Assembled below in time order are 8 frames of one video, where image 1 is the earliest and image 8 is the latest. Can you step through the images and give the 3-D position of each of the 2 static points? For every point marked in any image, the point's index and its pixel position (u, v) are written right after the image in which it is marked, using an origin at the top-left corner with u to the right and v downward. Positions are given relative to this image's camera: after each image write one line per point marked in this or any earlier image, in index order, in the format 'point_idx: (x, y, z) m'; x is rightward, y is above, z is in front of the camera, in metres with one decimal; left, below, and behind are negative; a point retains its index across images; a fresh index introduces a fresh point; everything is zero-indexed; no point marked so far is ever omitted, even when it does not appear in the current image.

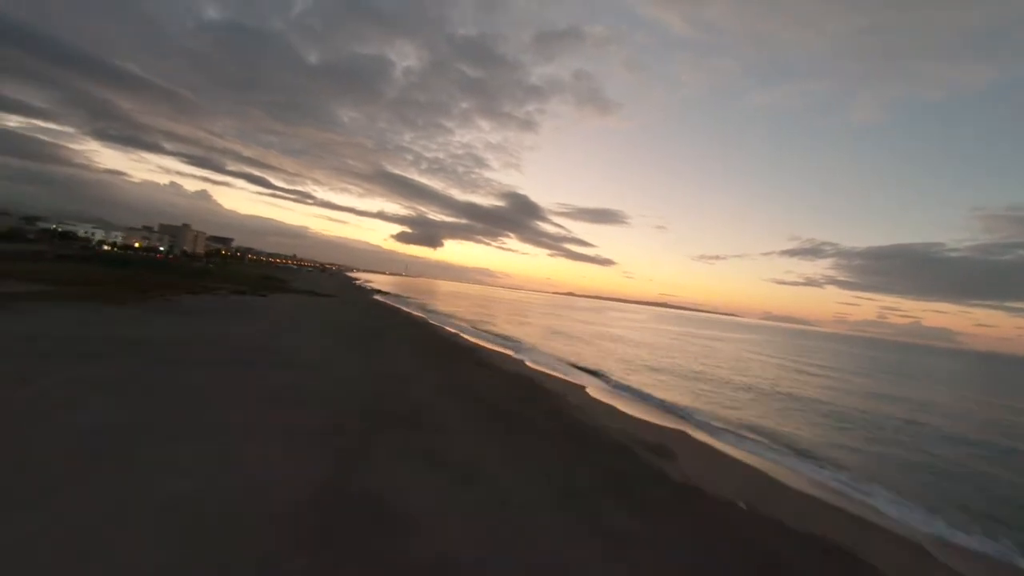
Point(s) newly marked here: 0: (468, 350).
0: (-1.5, -2.2, +19.5) m
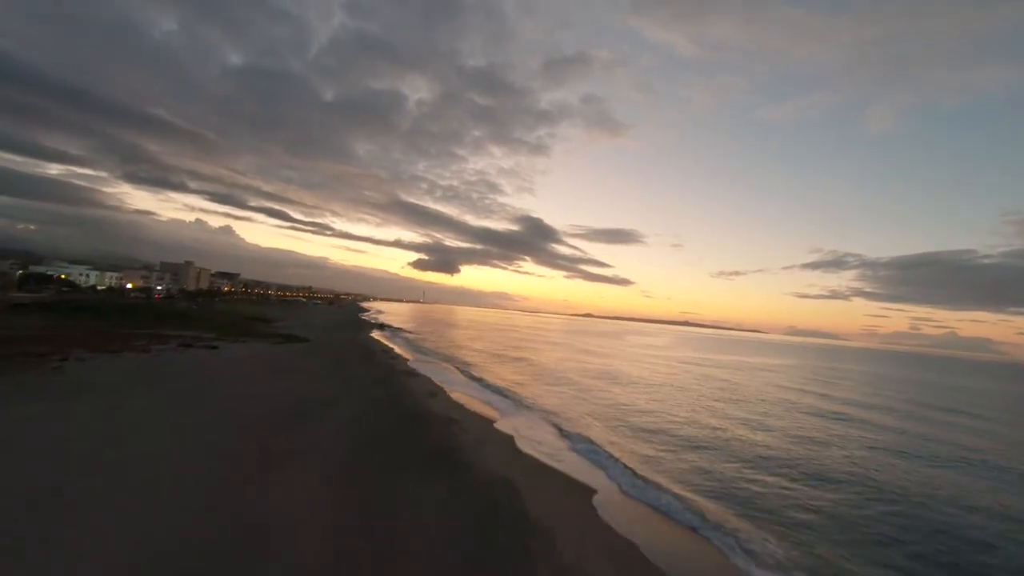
0: (-1.8, -3.6, +15.6) m
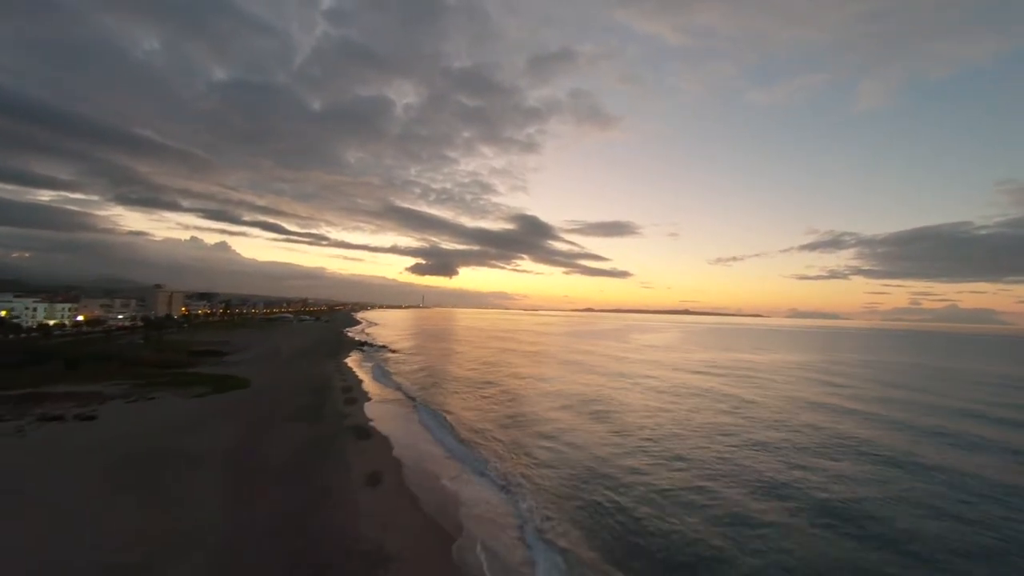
0: (-2.4, -4.5, +10.6) m
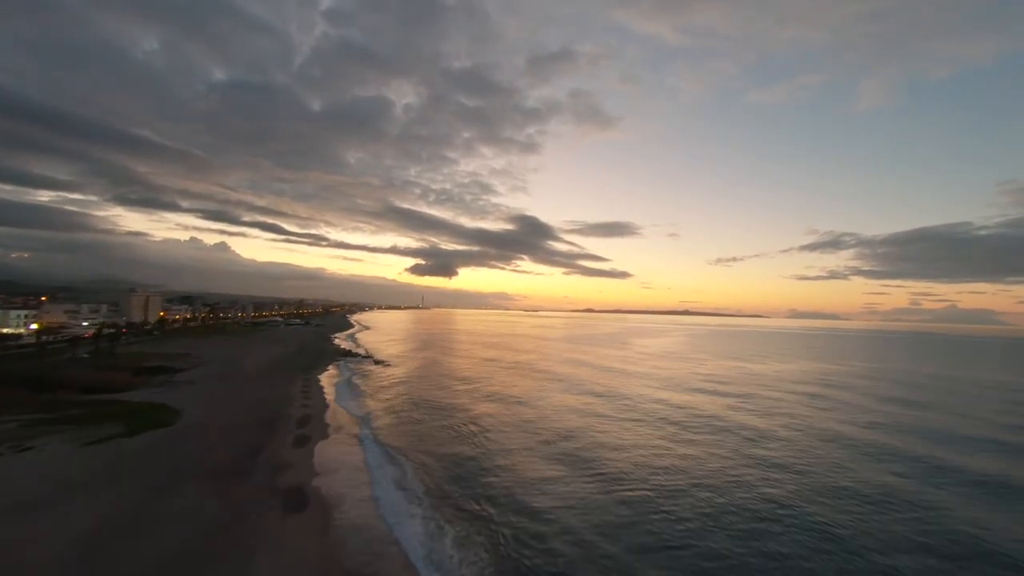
0: (-2.7, -4.9, +6.4) m
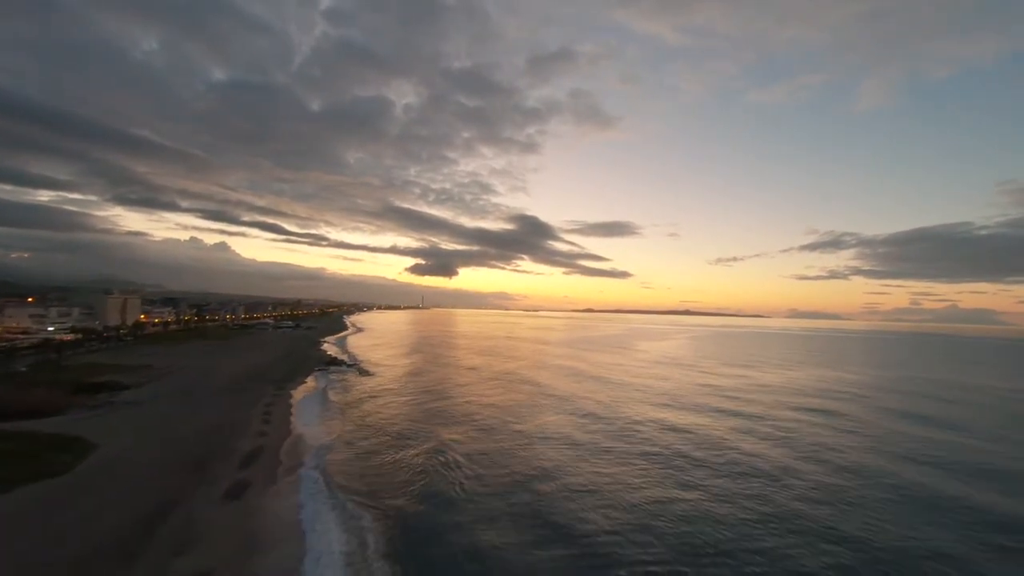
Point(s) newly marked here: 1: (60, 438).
0: (-2.9, -5.1, +2.8) m
1: (-13.9, -4.7, +16.1) m
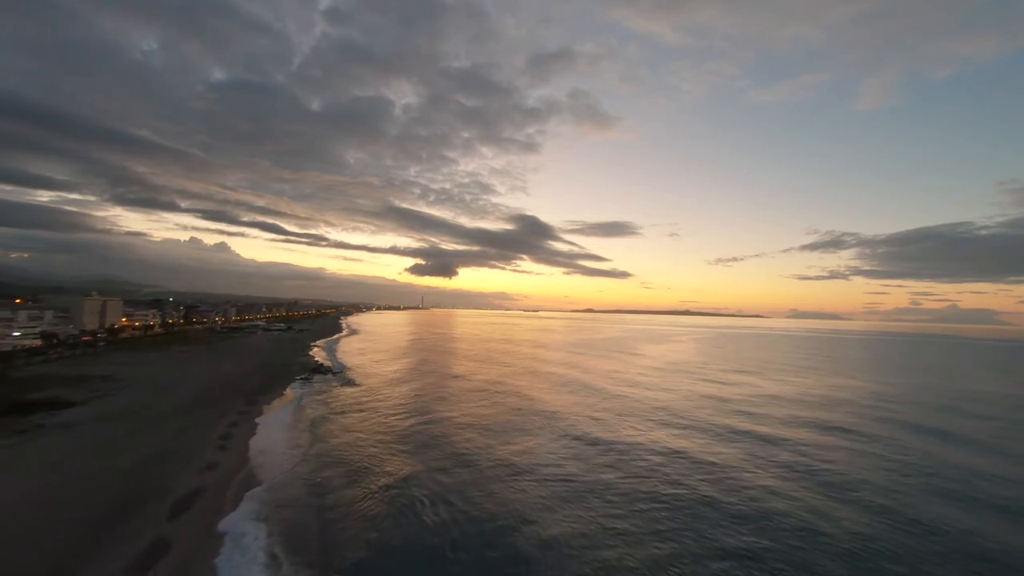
0: (-3.1, -5.2, -0.4) m
1: (-14.0, -4.9, +13.0) m
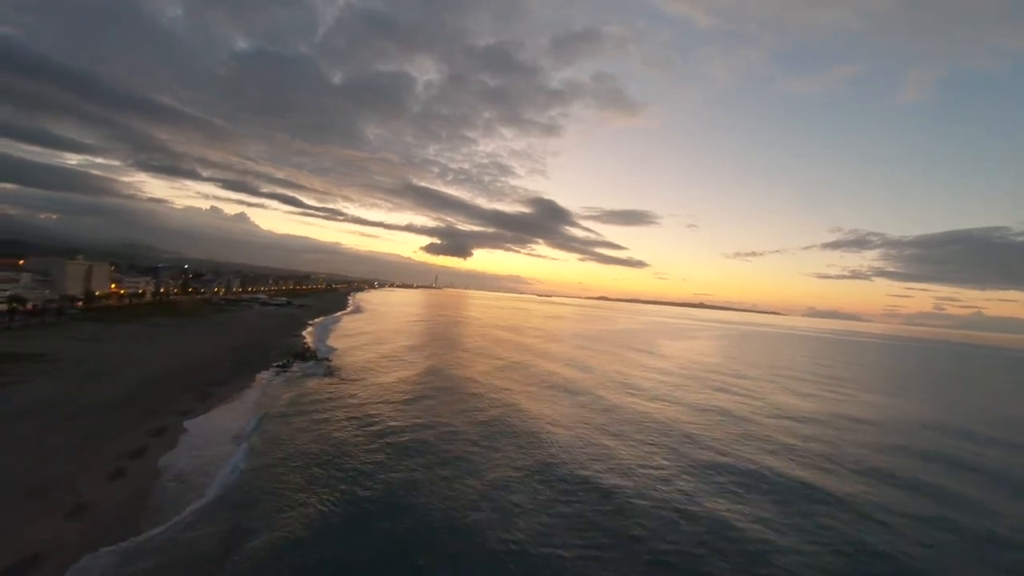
0: (-3.8, -5.4, -5.0) m
1: (-14.3, -4.1, +8.7) m
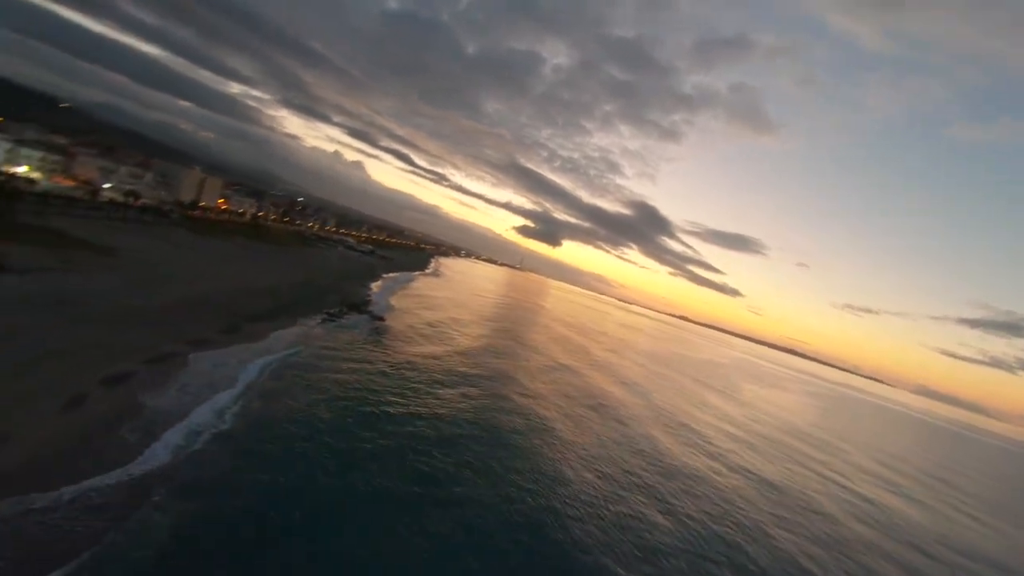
0: (-6.4, -4.5, -6.9) m
1: (-14.1, -0.8, +8.1) m
